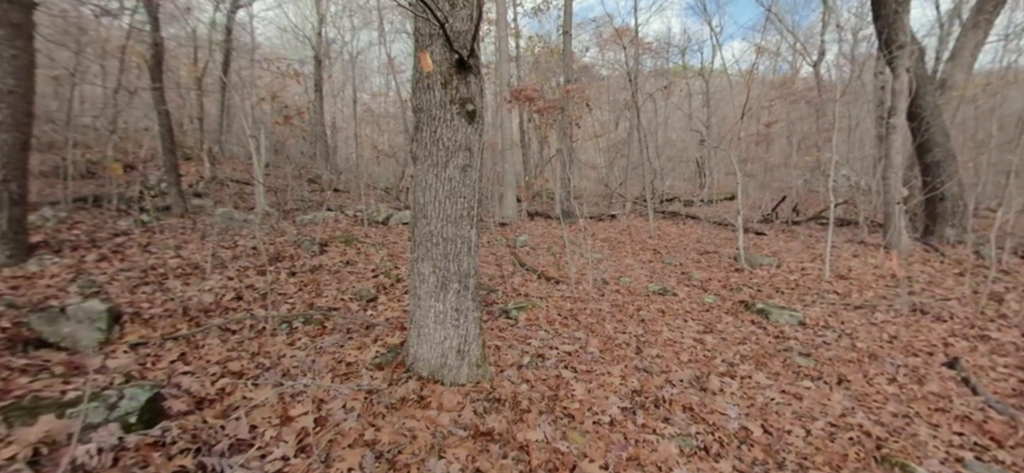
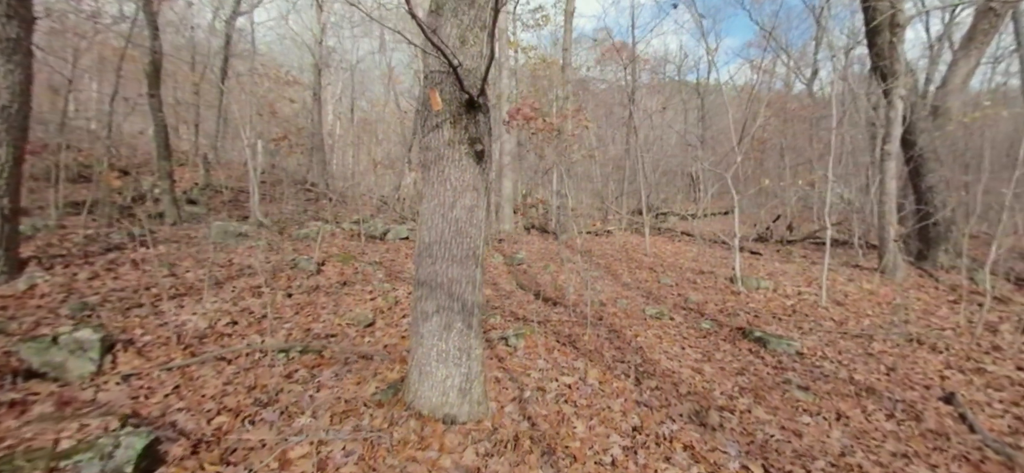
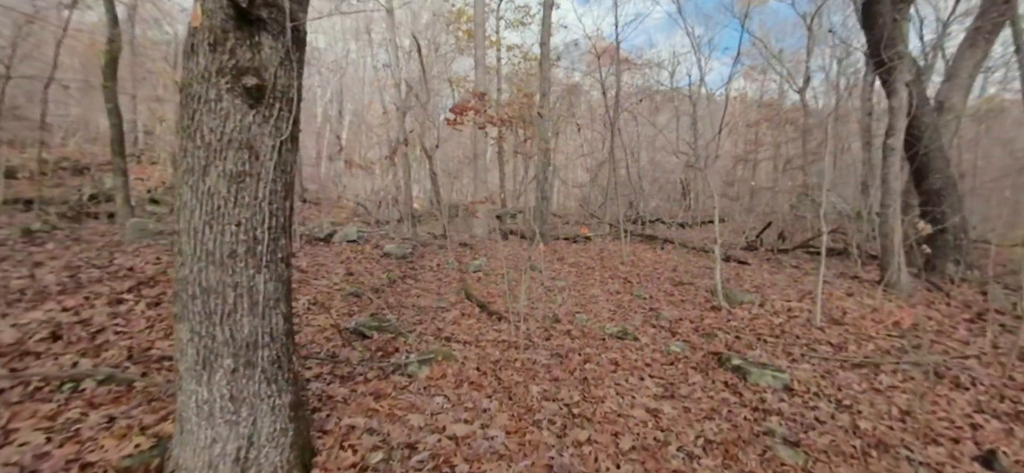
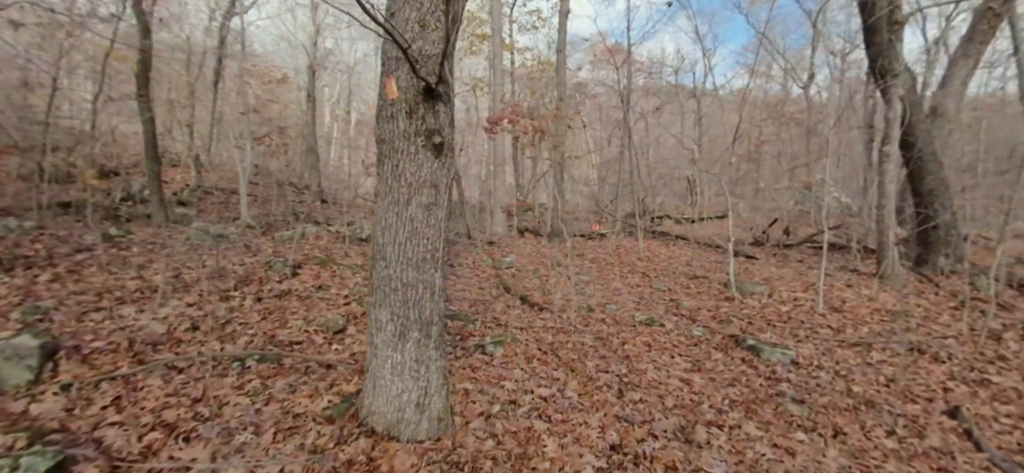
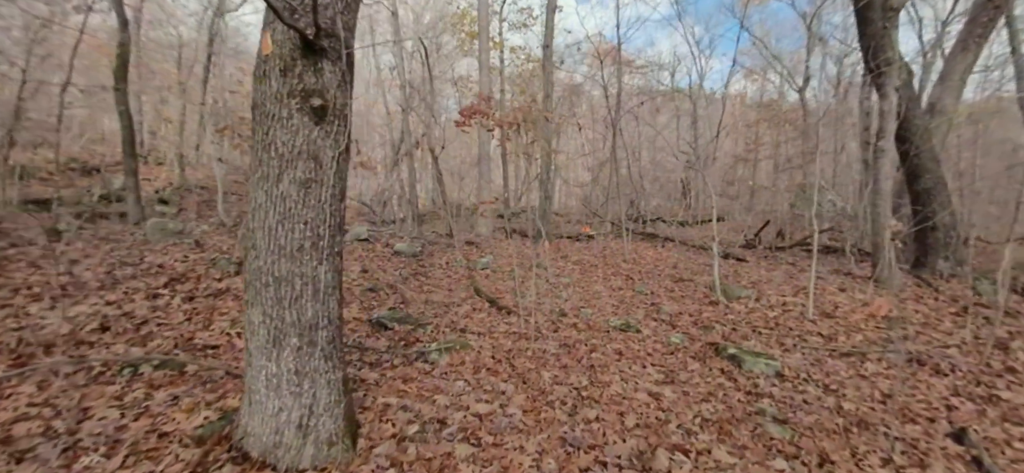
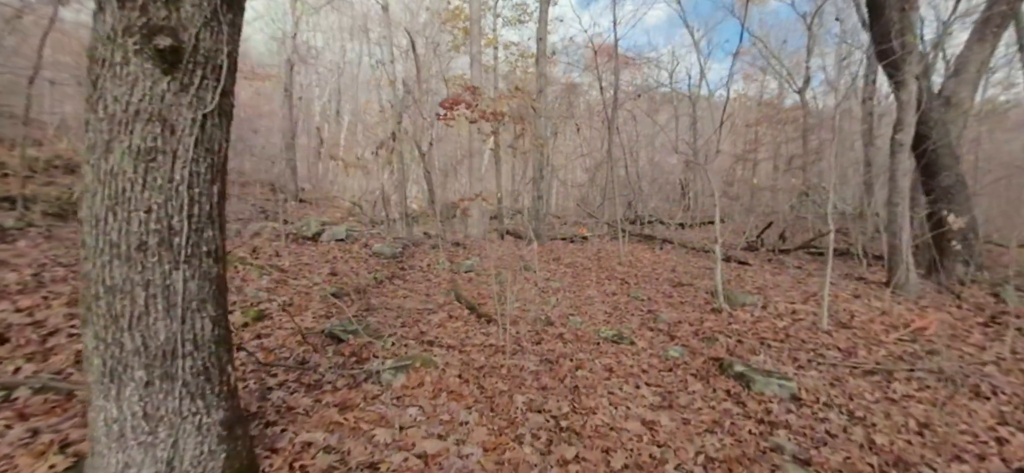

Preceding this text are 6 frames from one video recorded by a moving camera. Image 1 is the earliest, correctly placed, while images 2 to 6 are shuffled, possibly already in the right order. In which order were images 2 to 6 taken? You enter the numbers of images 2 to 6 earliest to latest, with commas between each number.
2, 4, 5, 3, 6
